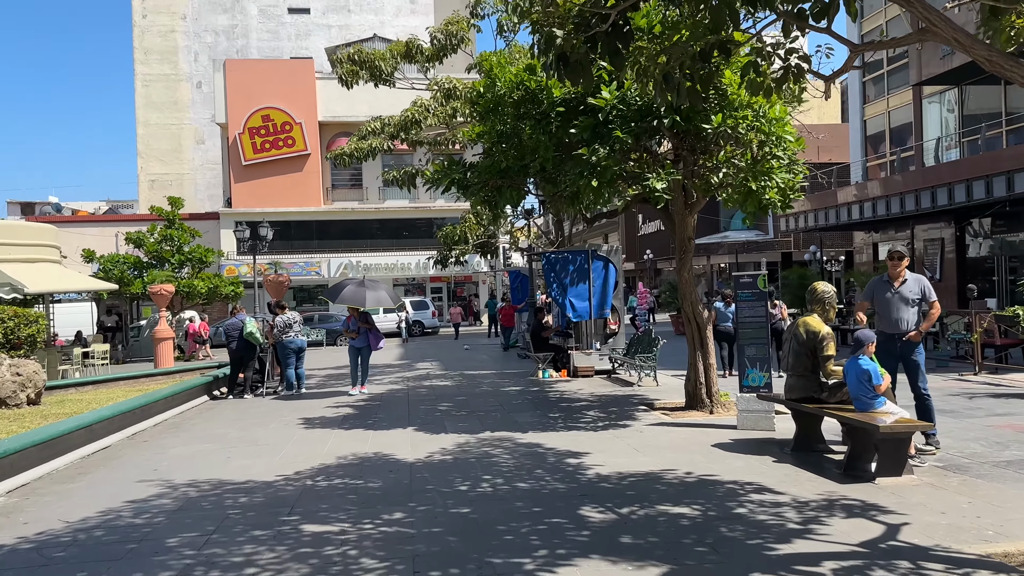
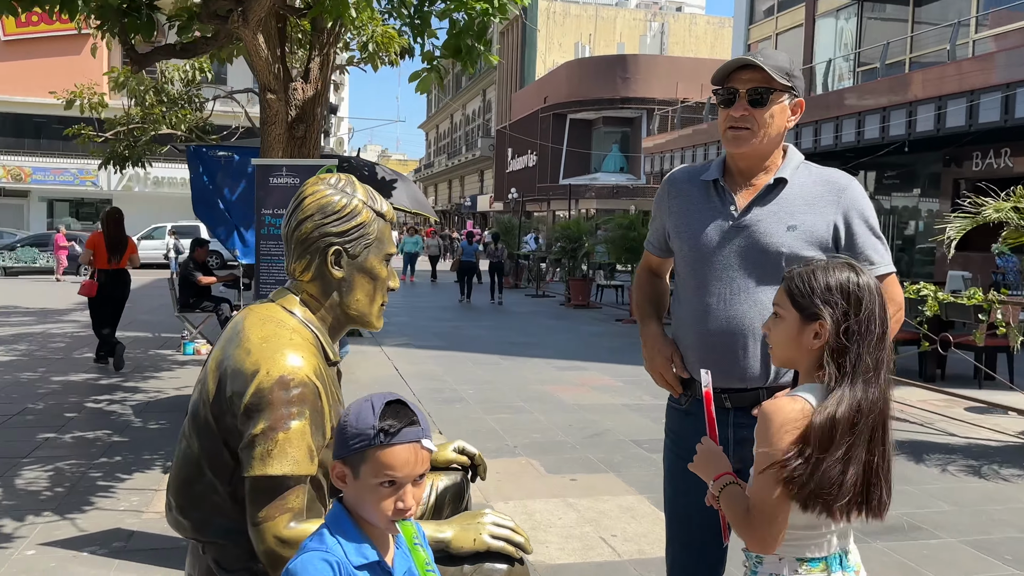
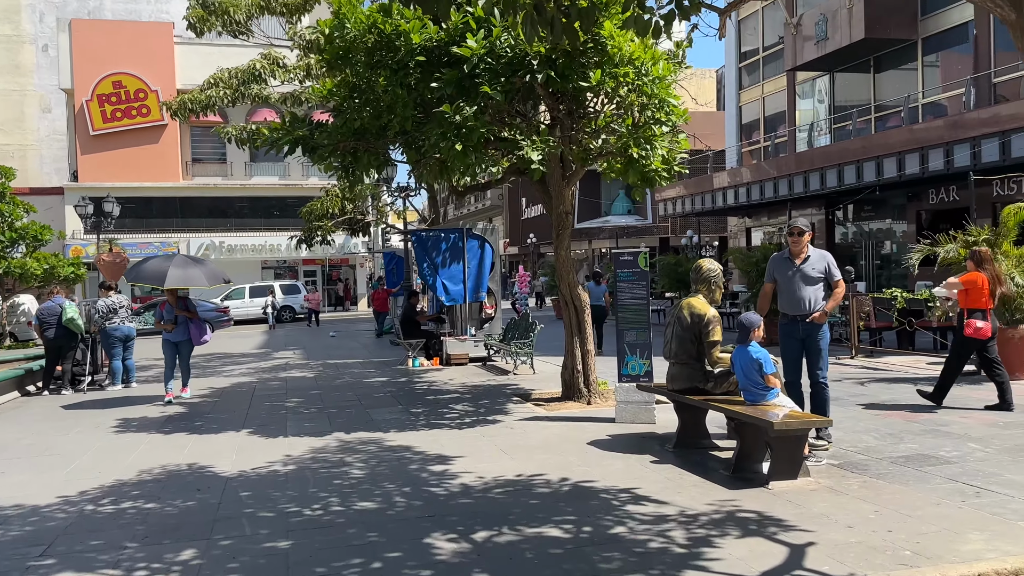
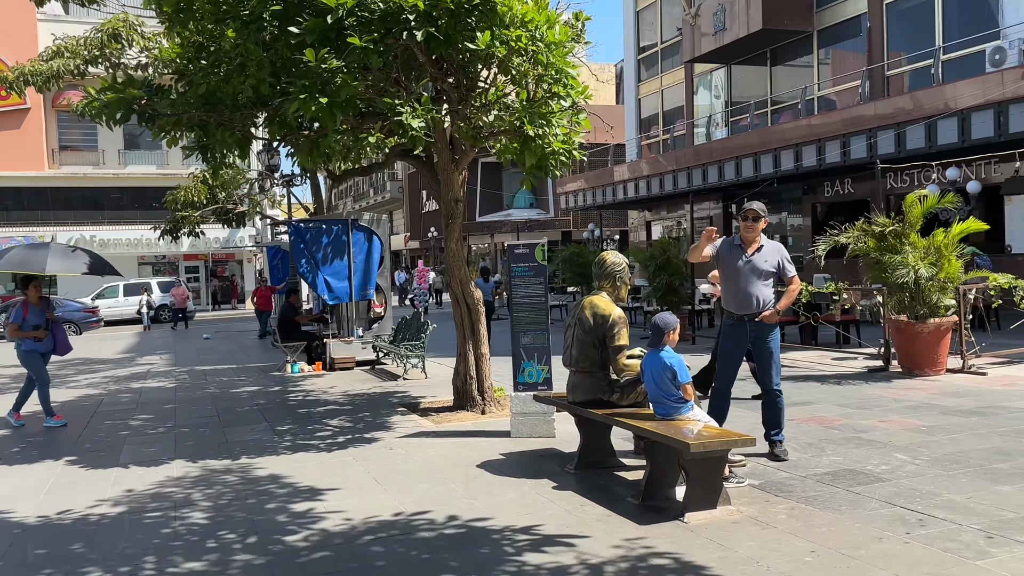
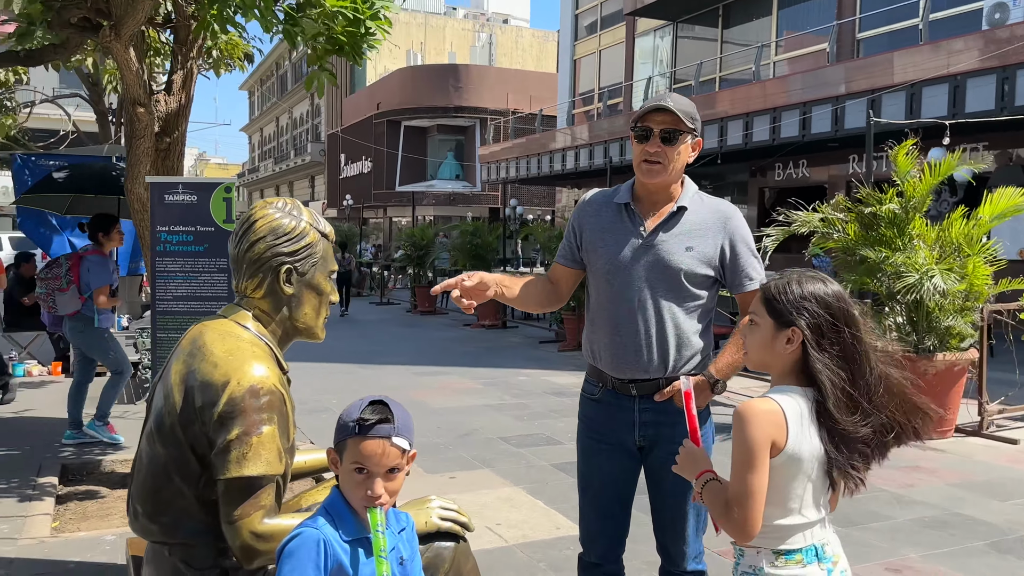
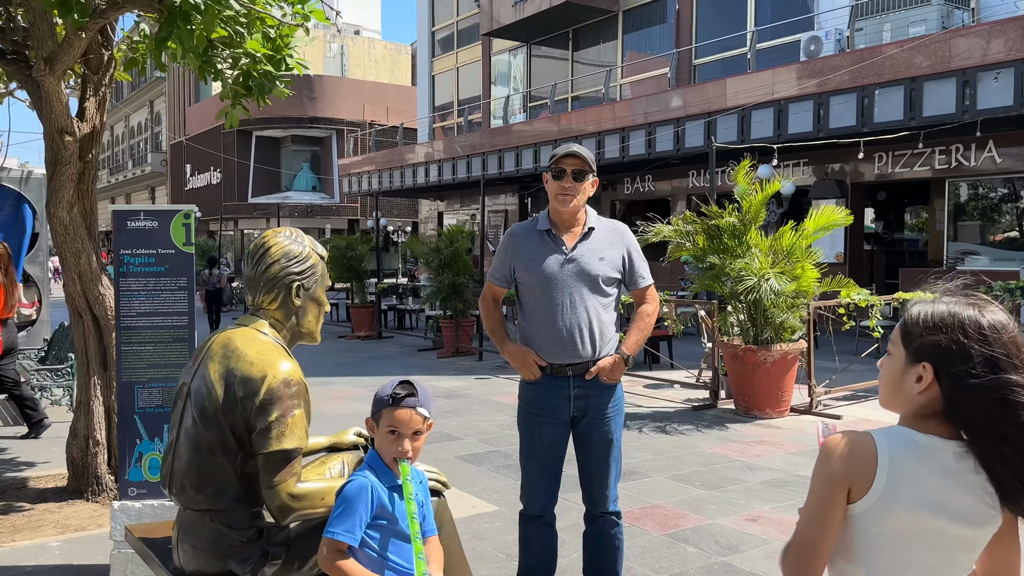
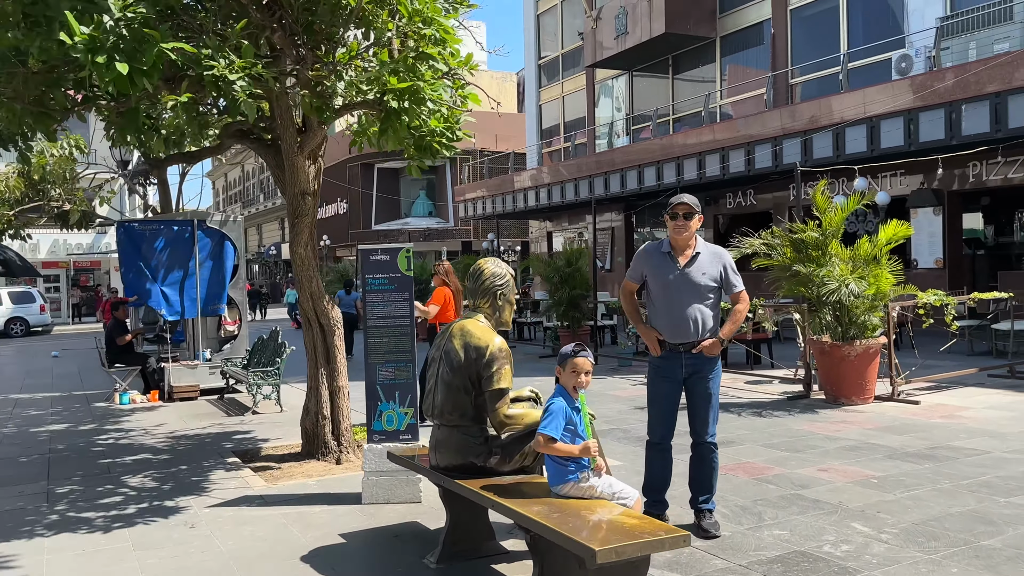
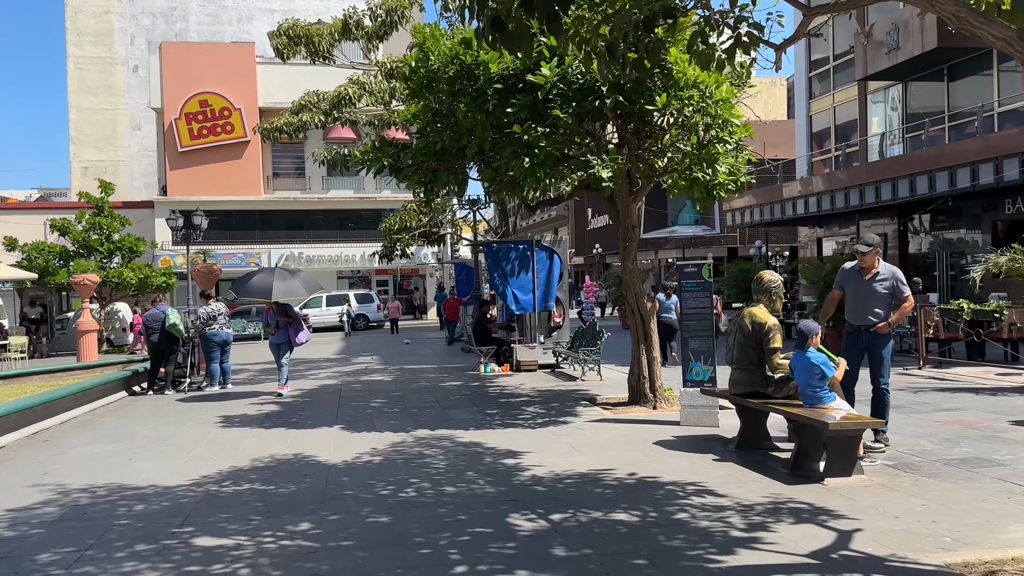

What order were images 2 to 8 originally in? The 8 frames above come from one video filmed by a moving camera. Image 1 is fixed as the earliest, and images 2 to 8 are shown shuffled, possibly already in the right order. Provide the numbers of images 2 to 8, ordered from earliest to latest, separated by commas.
8, 3, 4, 7, 6, 5, 2
